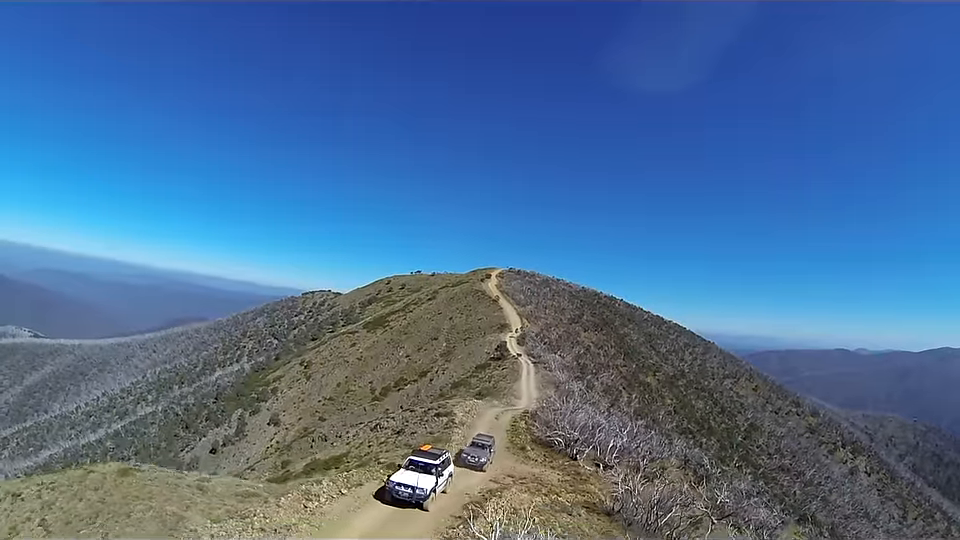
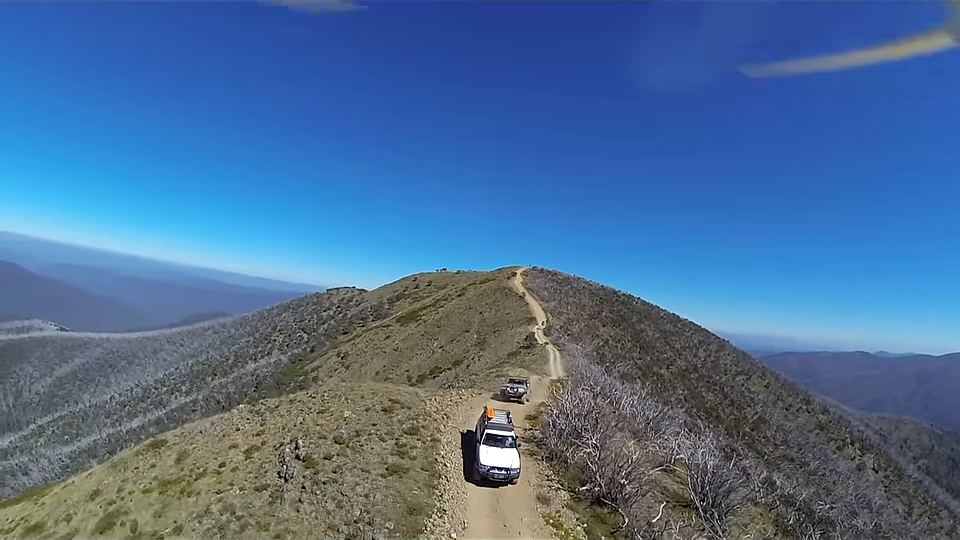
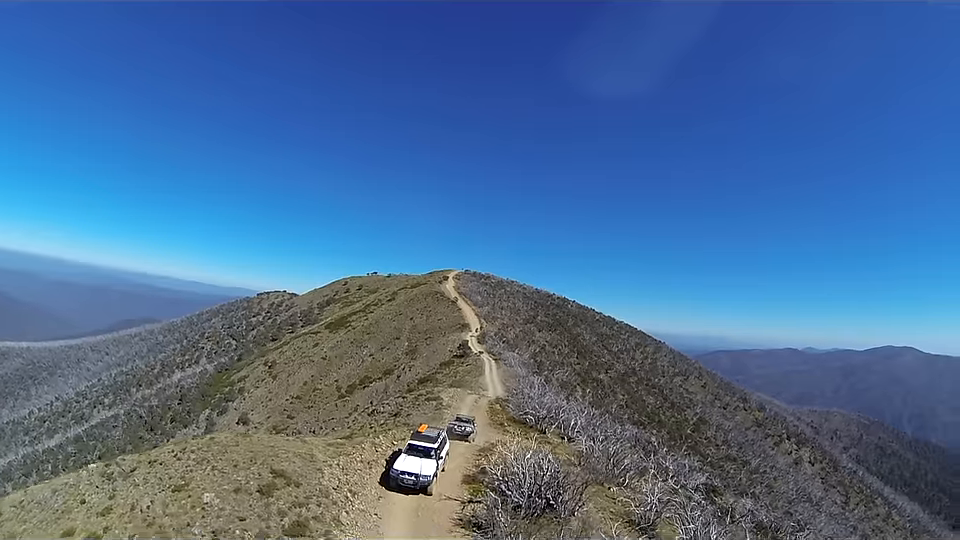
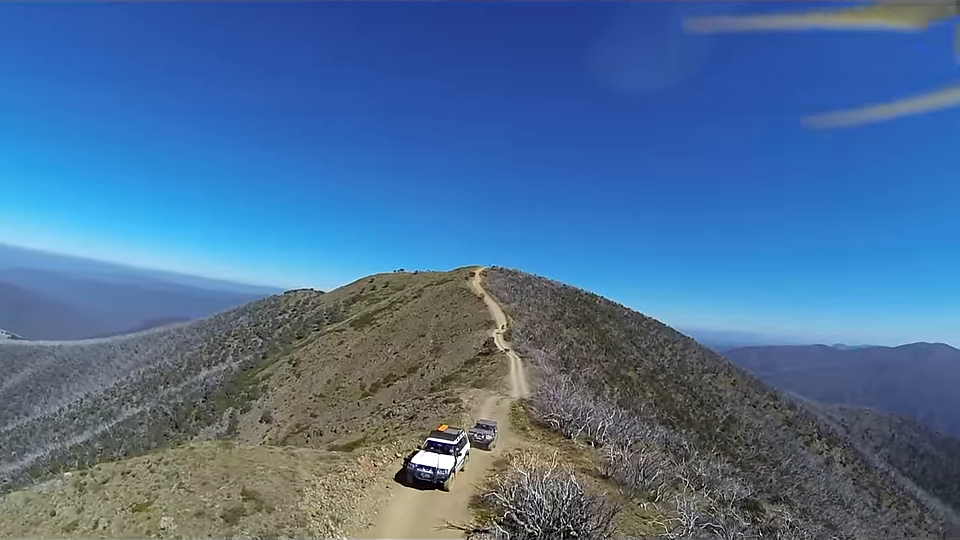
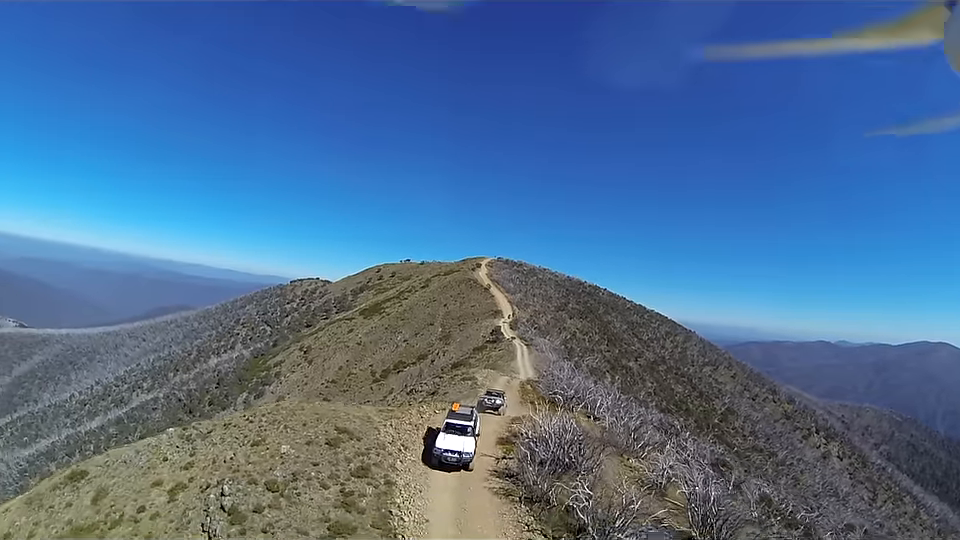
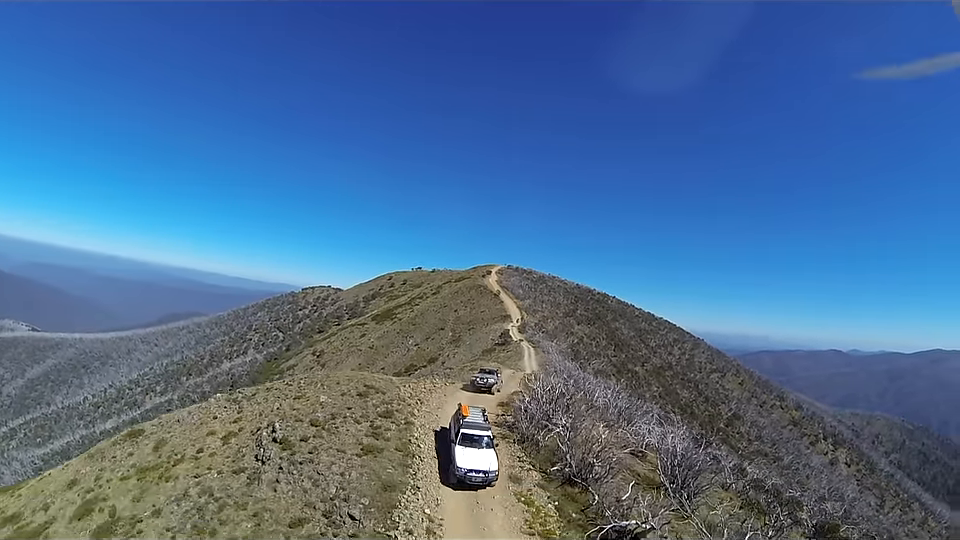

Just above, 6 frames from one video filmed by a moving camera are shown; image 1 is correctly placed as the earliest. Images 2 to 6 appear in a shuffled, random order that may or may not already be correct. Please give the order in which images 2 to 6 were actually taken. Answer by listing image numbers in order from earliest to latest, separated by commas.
4, 3, 5, 2, 6
